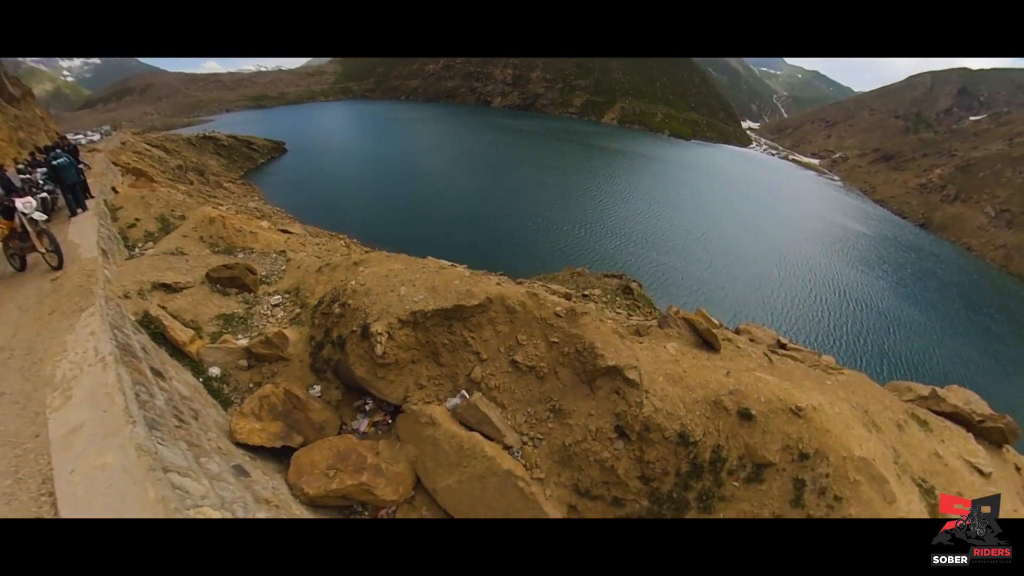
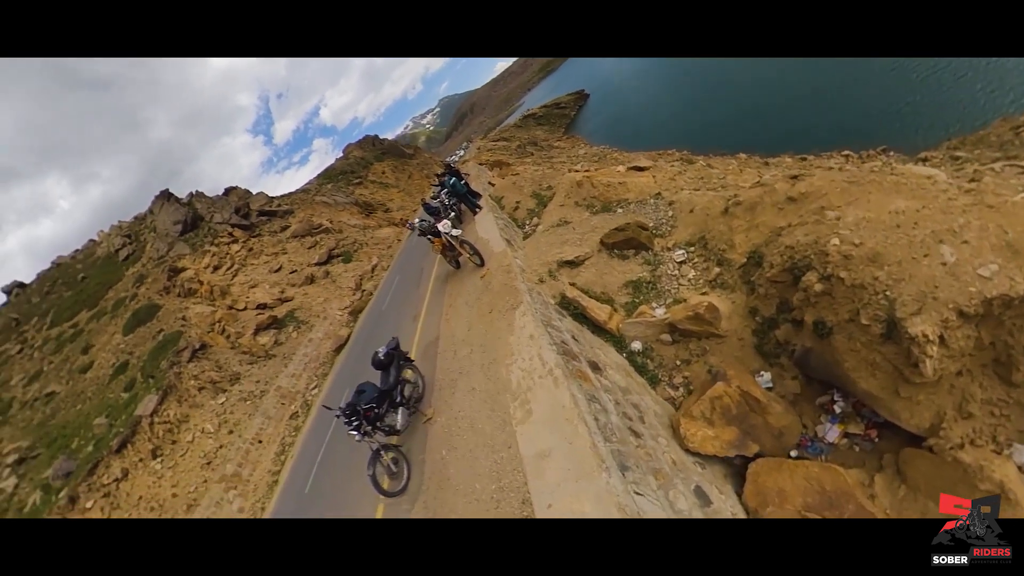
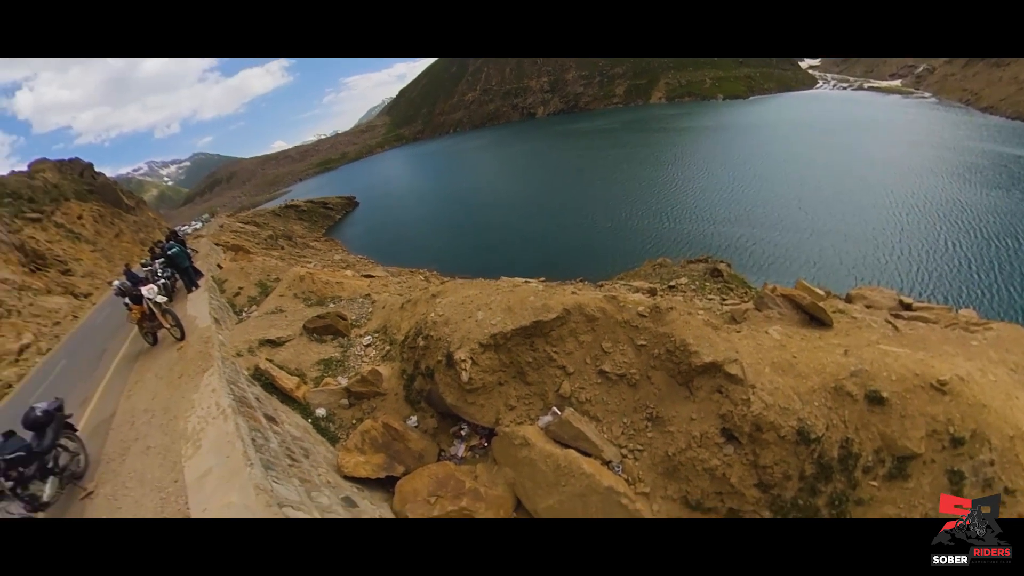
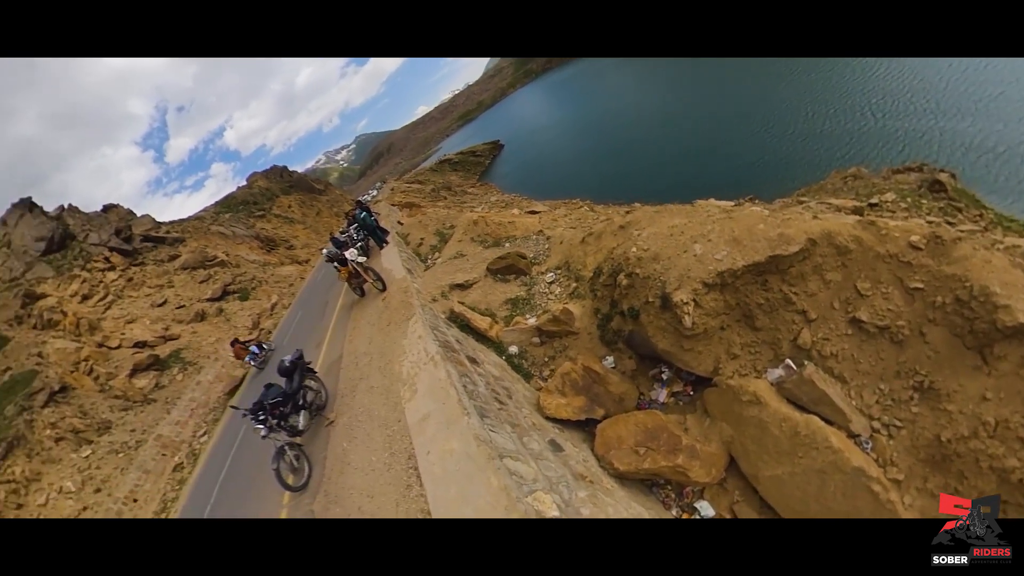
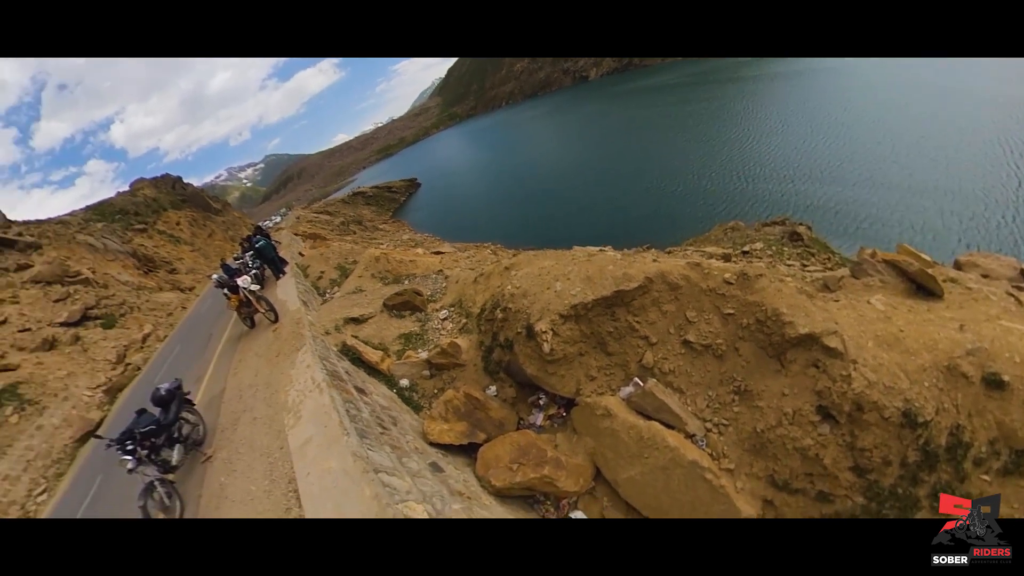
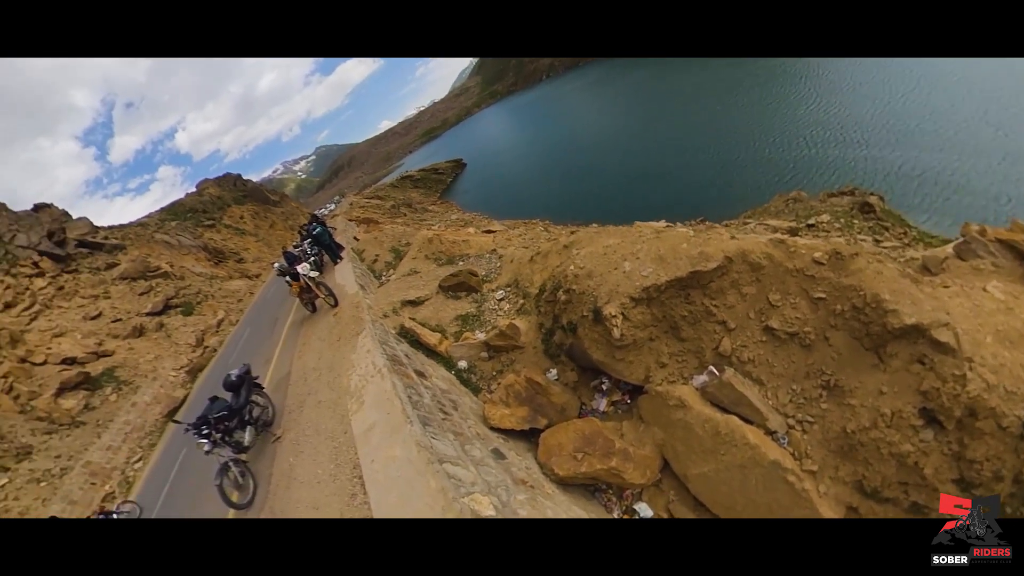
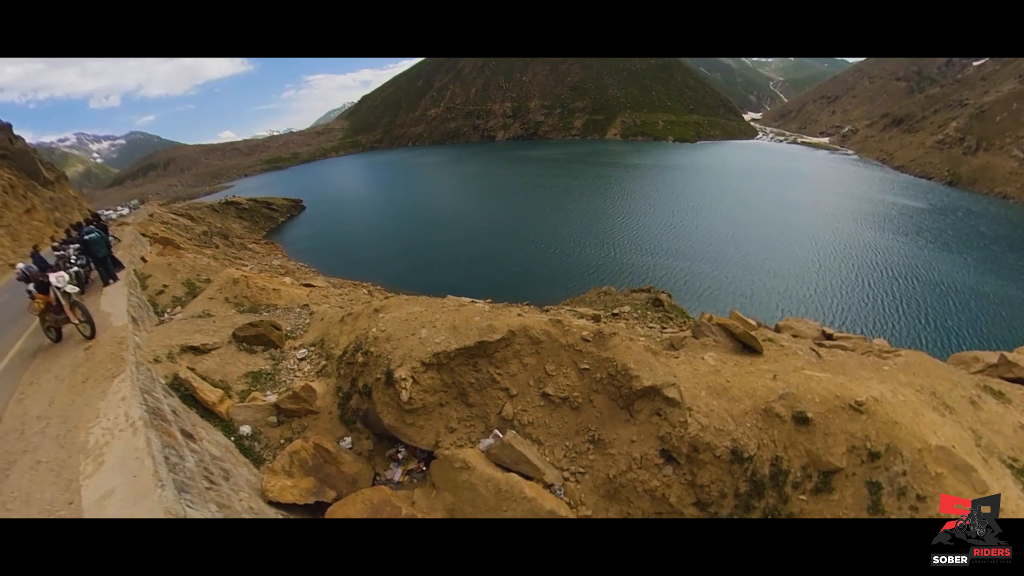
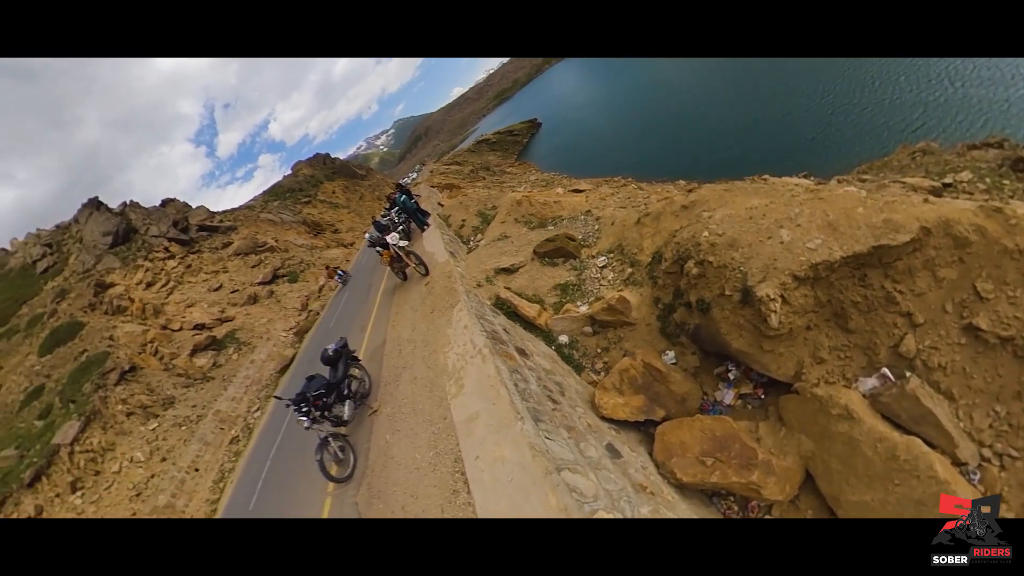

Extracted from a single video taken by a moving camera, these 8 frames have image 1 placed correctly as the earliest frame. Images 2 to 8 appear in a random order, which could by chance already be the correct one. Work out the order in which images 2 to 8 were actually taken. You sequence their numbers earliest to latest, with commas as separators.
7, 3, 5, 6, 4, 8, 2
